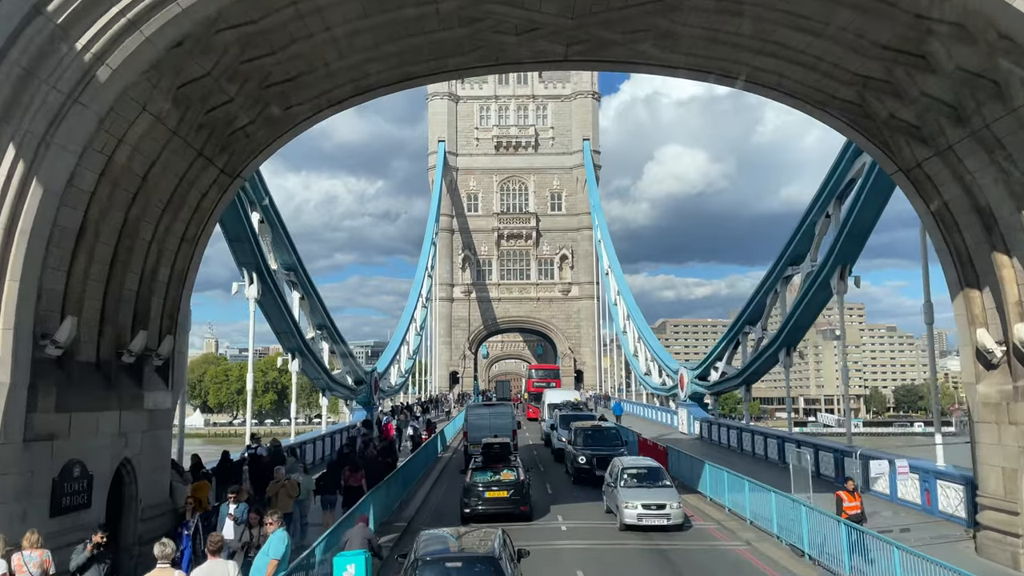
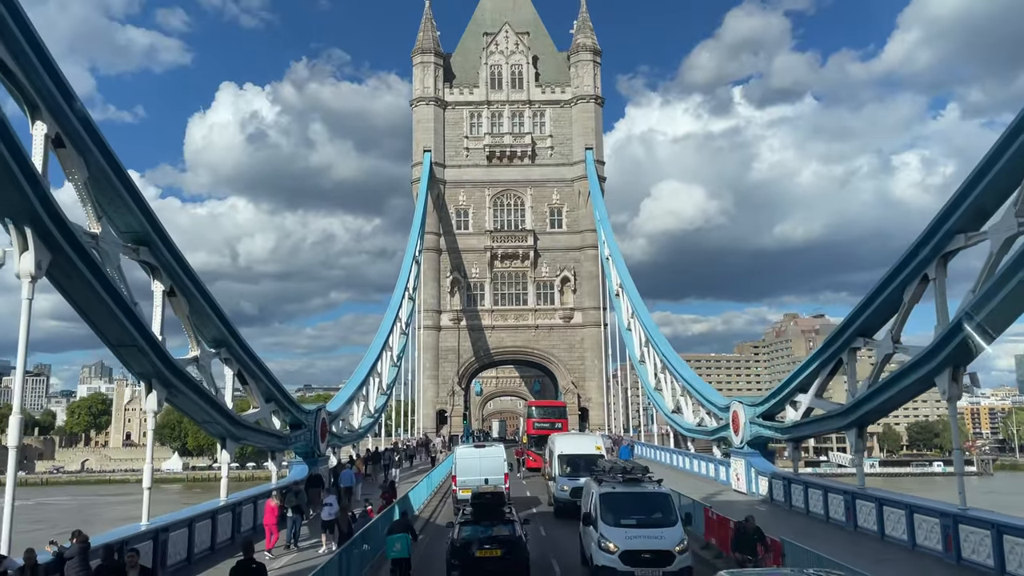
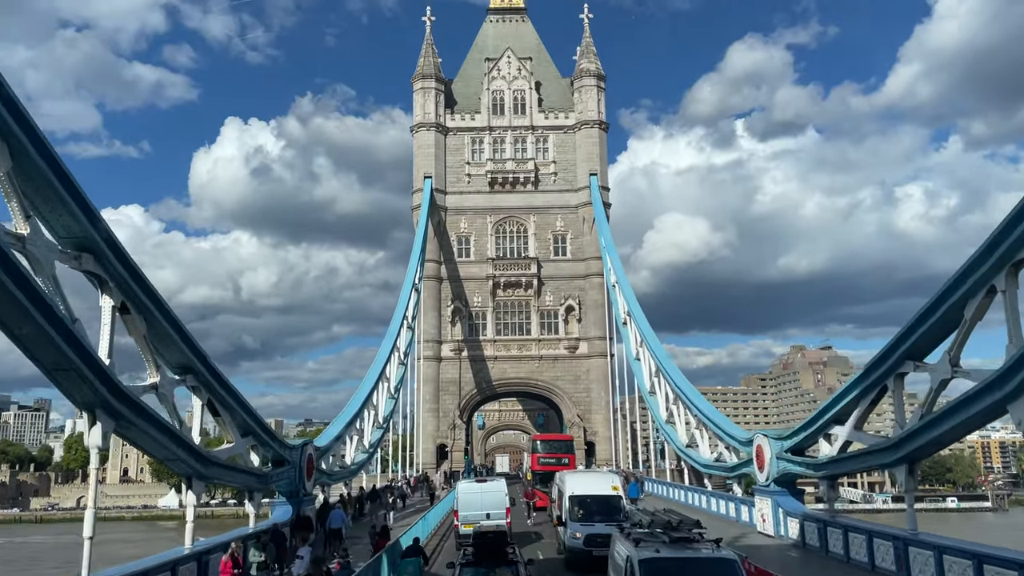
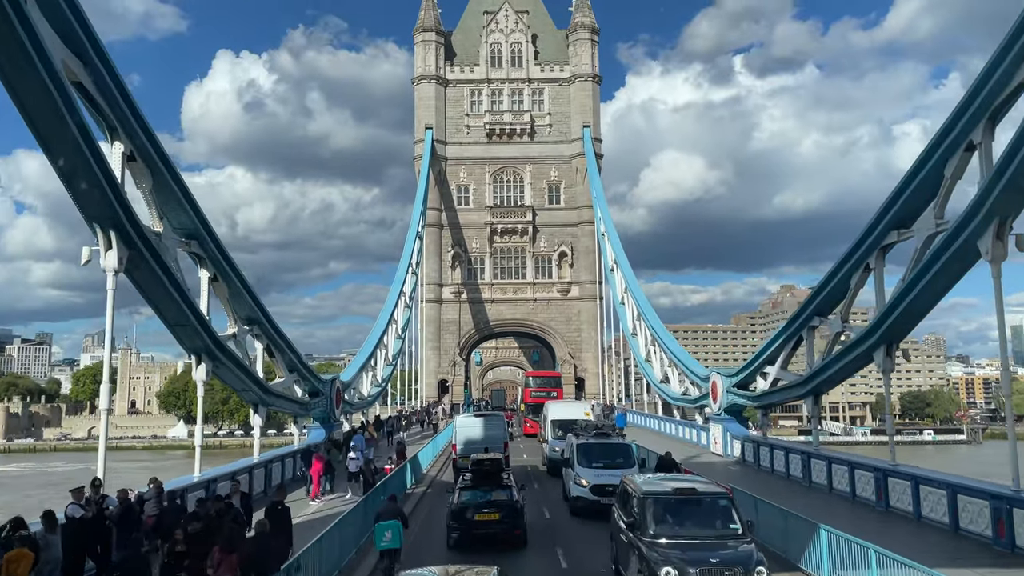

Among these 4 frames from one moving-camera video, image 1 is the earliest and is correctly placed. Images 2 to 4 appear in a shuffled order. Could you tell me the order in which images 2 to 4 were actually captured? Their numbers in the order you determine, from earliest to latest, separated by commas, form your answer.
4, 2, 3
